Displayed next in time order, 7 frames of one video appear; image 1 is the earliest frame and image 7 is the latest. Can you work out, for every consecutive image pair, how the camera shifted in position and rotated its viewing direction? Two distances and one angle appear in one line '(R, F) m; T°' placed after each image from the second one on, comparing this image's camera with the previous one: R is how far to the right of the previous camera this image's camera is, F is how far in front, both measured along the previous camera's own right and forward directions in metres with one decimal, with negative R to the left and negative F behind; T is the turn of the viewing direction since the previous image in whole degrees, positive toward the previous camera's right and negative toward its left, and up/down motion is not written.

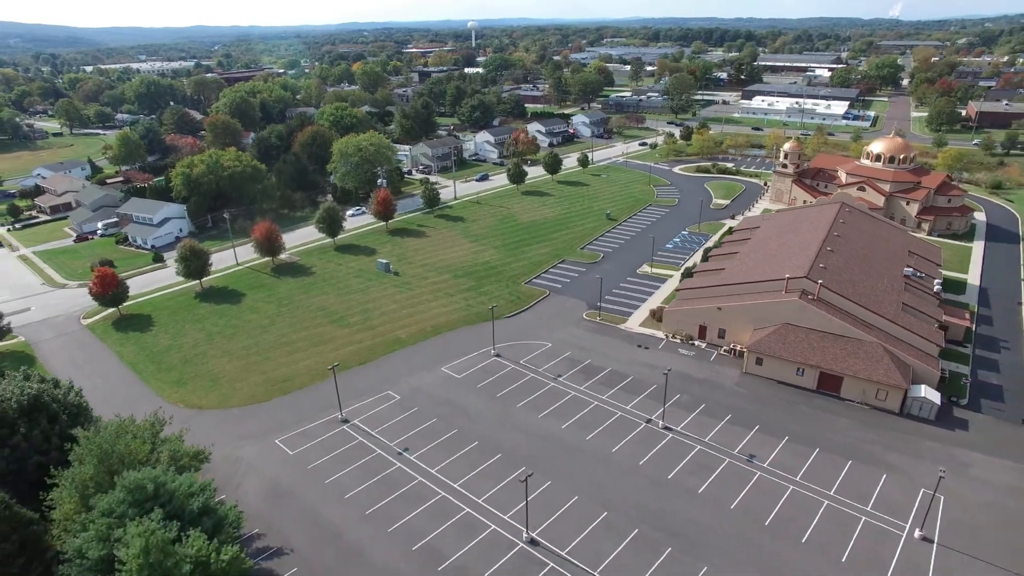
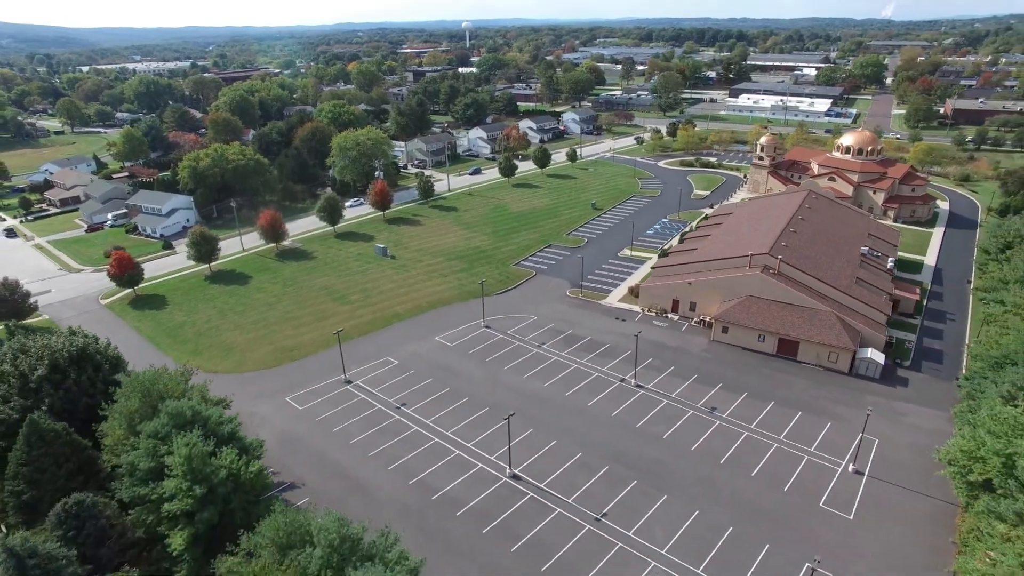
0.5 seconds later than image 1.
(+0.6, -4.5) m; 0°
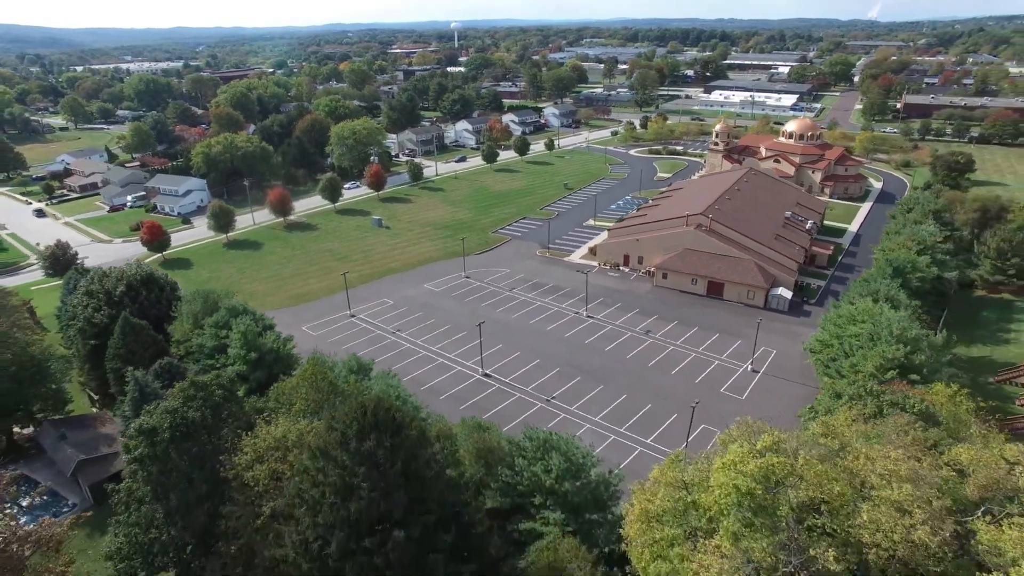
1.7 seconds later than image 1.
(+1.5, -10.1) m; +1°
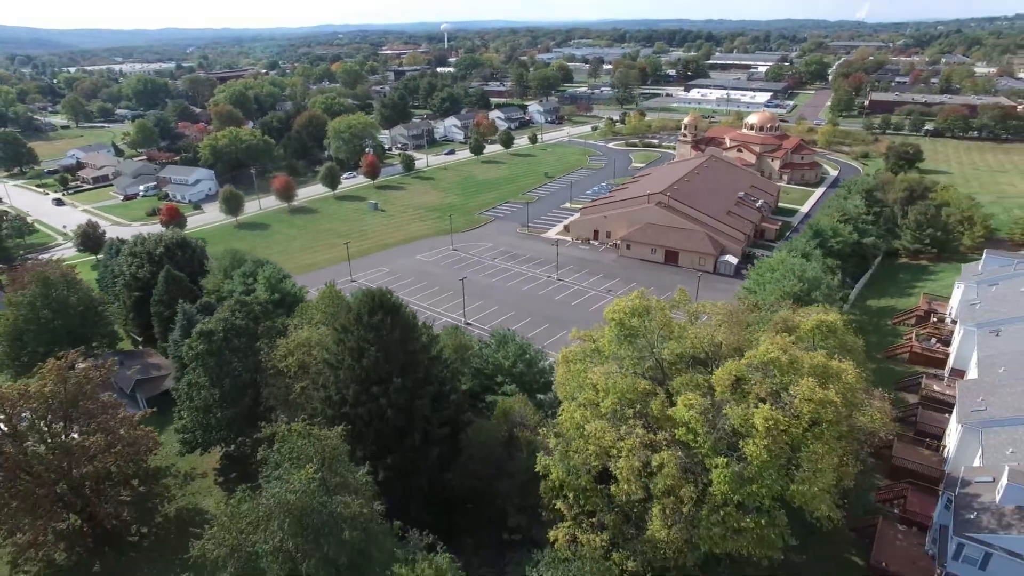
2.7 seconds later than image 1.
(+1.2, -8.1) m; +1°
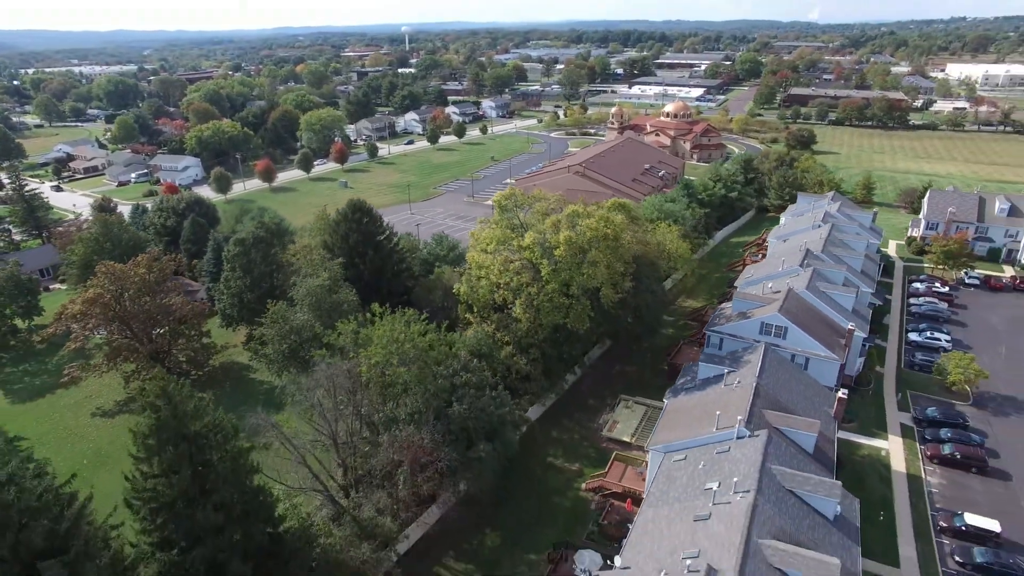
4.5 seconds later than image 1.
(+2.6, -16.3) m; +3°
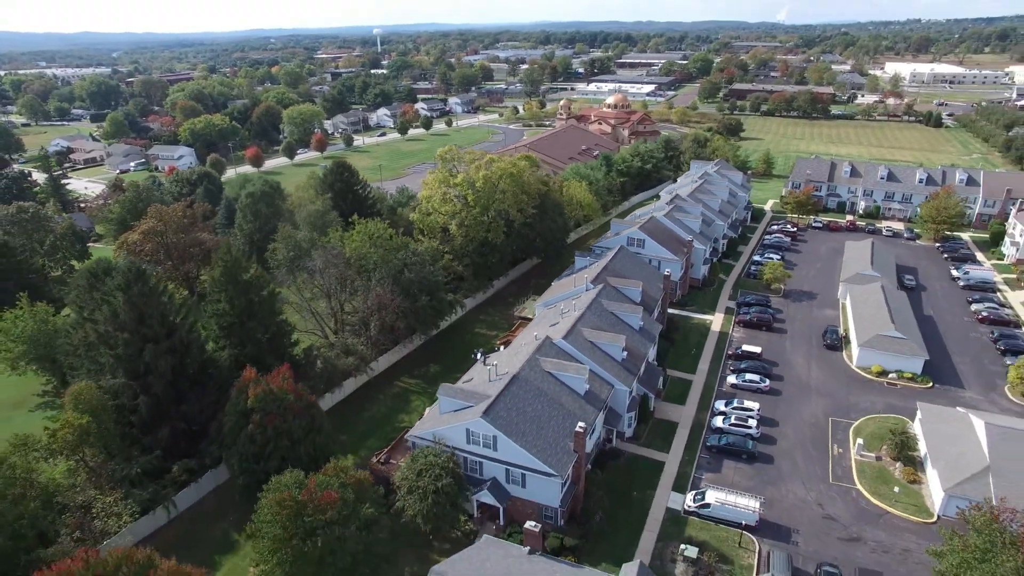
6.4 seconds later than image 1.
(+3.4, -16.0) m; +2°
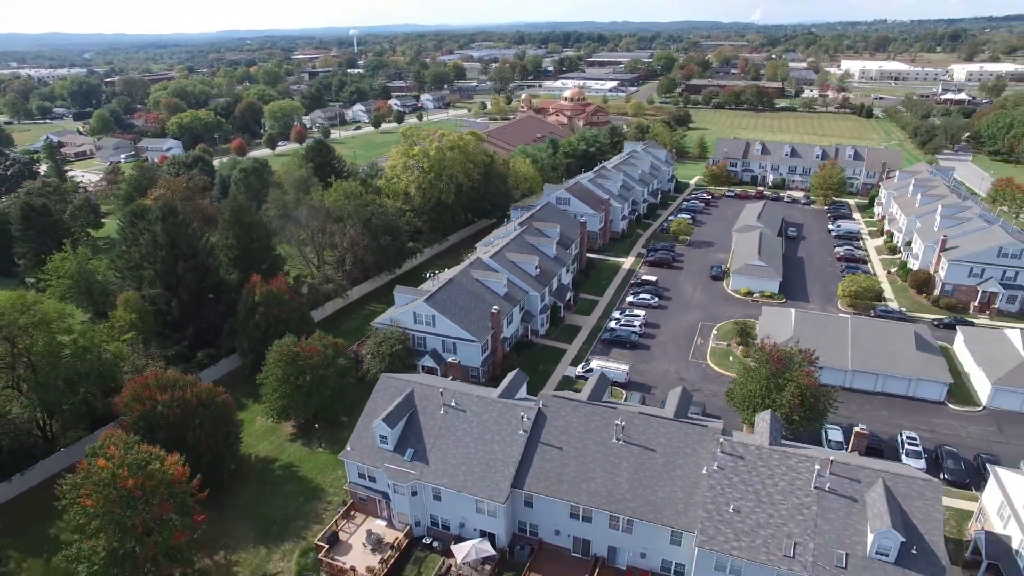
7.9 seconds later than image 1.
(+3.3, -12.1) m; +2°
